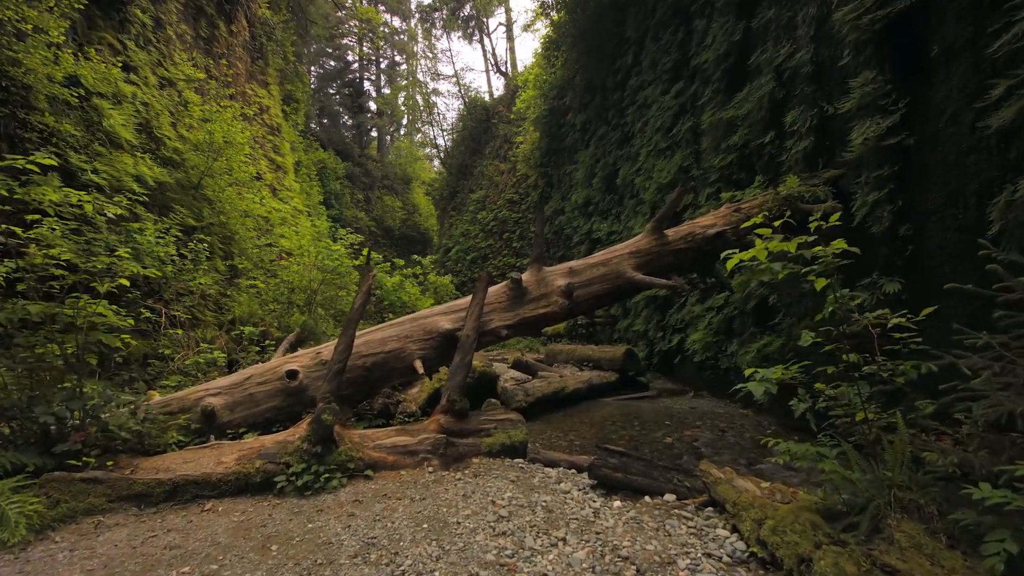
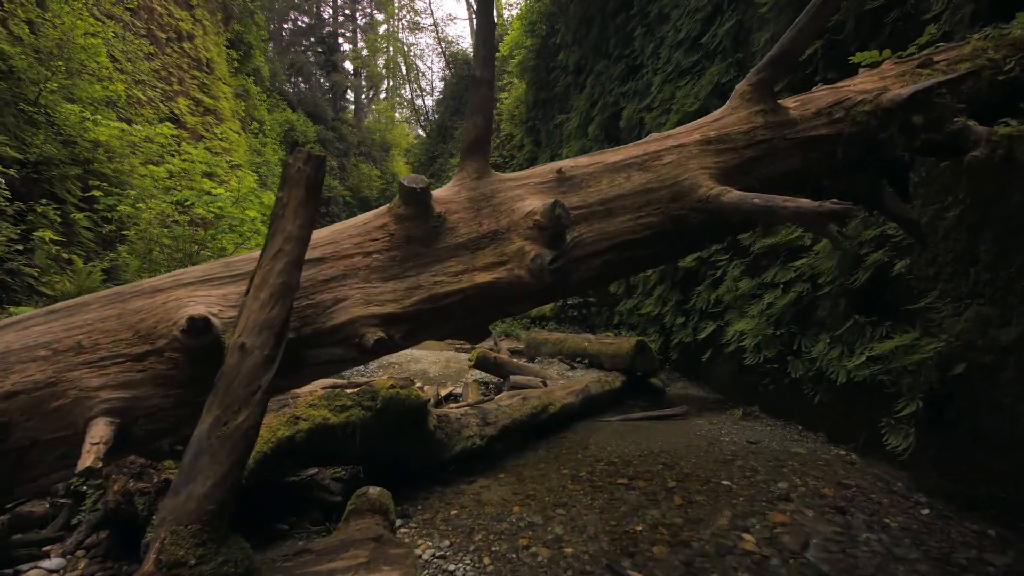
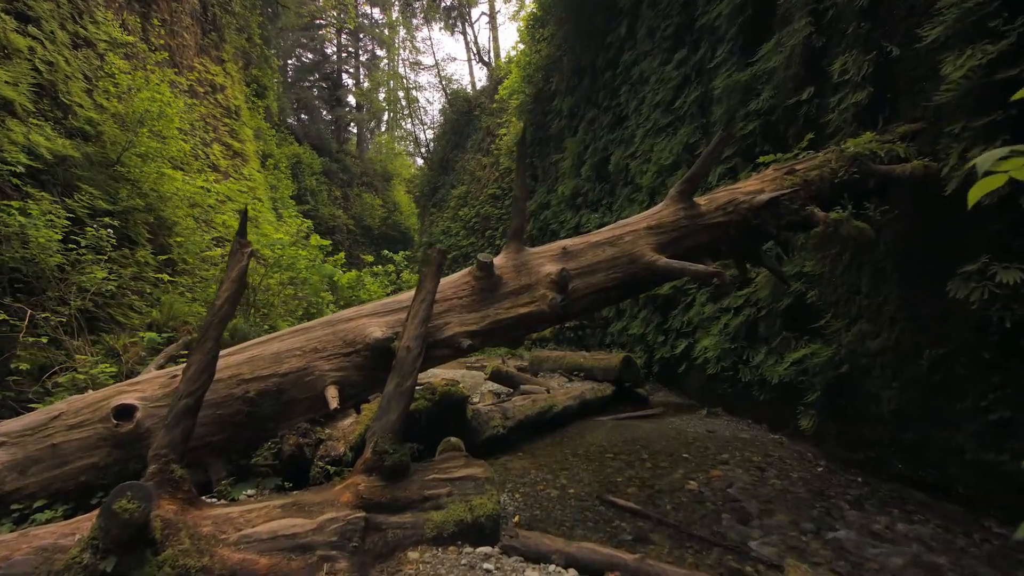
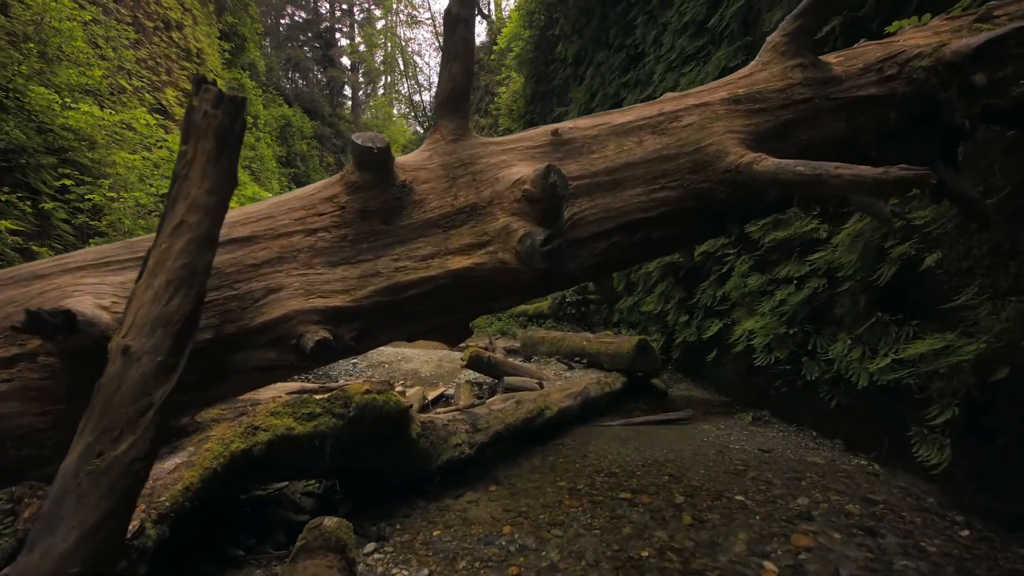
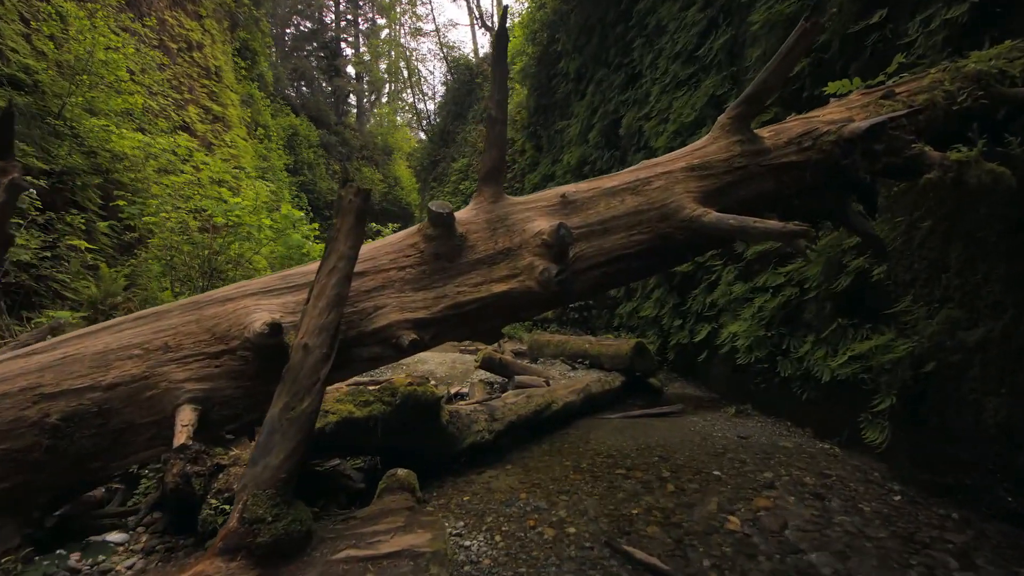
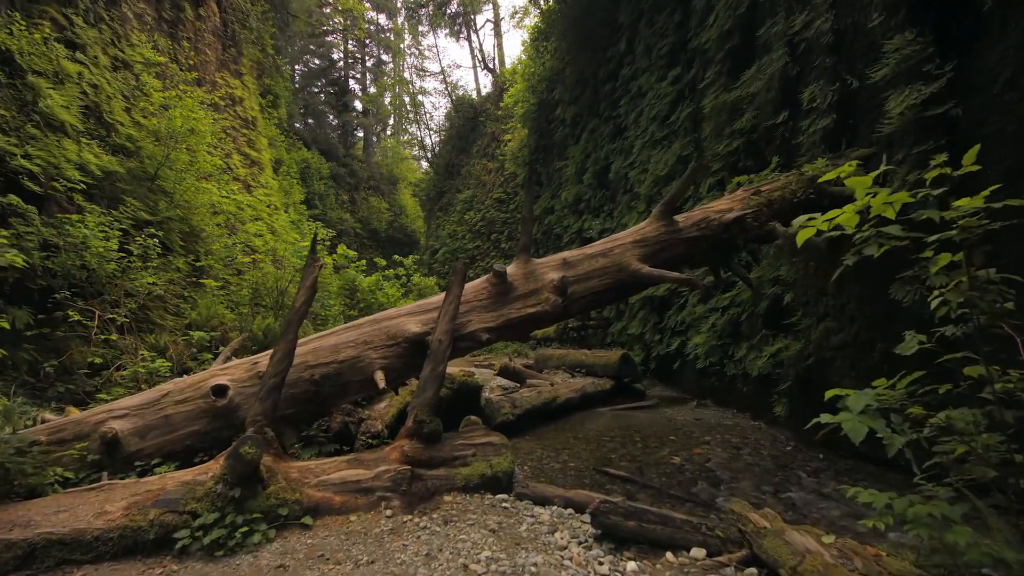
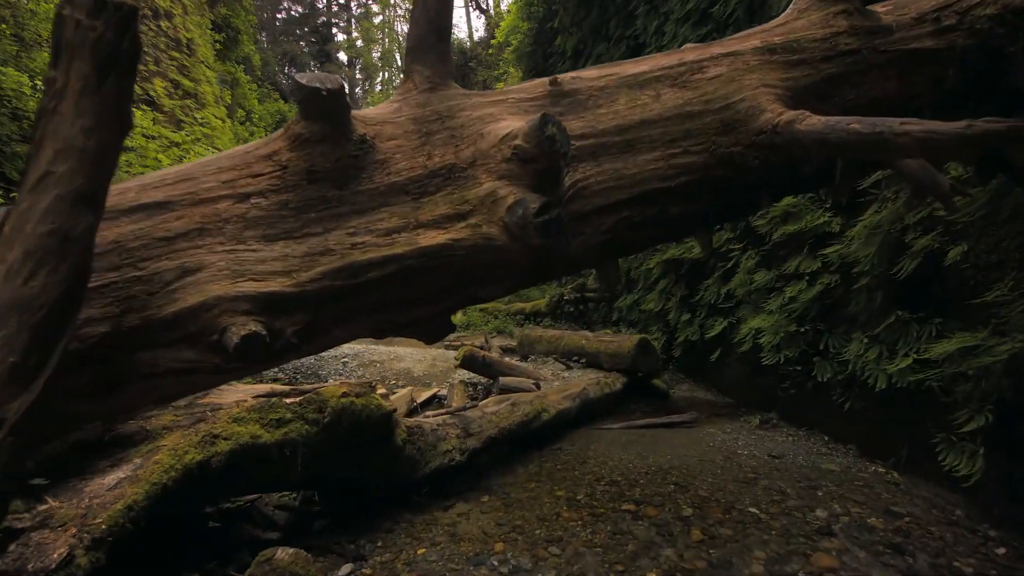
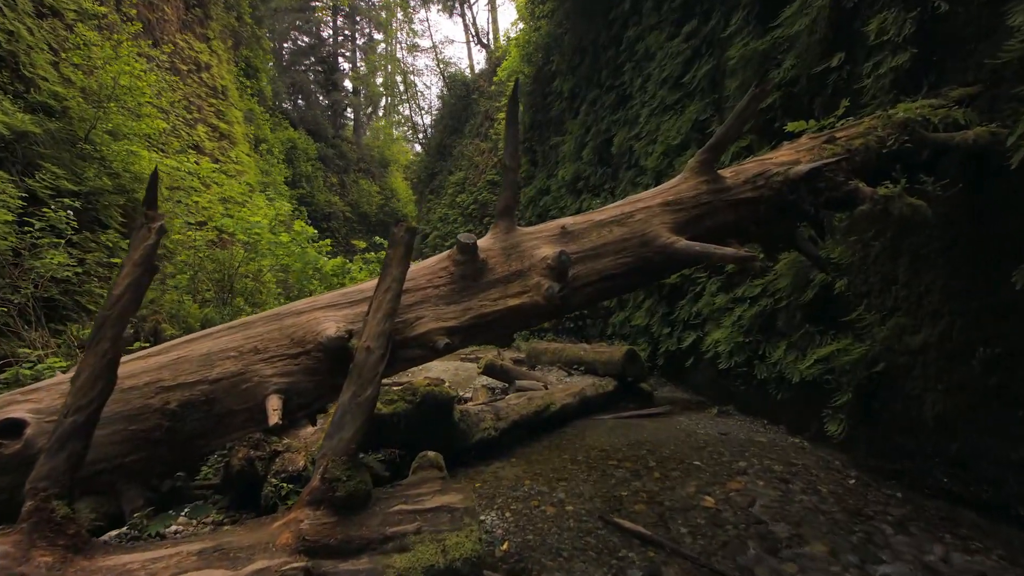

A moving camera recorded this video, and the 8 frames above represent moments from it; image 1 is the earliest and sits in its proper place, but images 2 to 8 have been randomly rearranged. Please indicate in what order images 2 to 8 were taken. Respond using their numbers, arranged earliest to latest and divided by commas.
6, 3, 8, 5, 2, 4, 7
